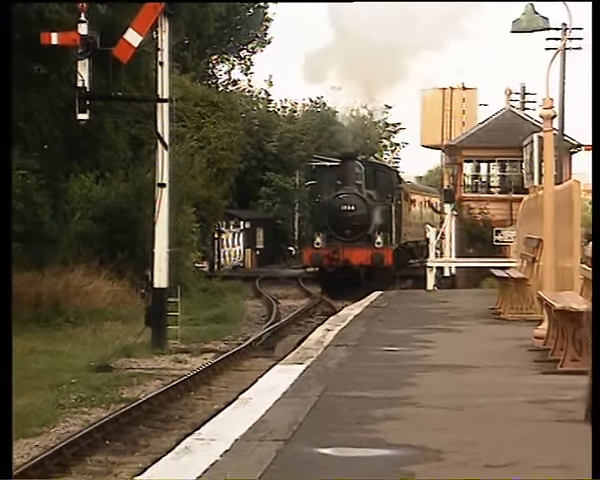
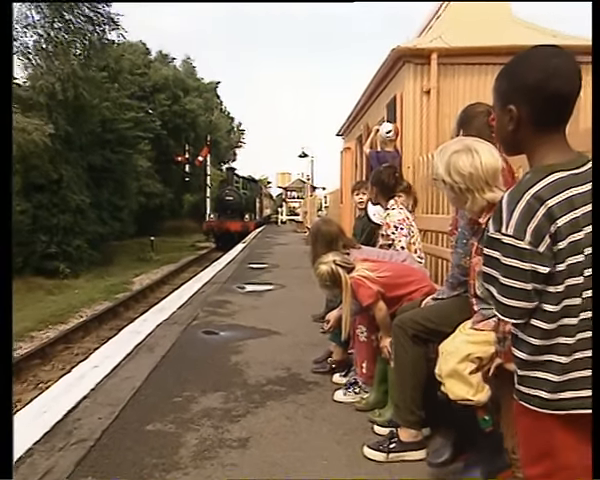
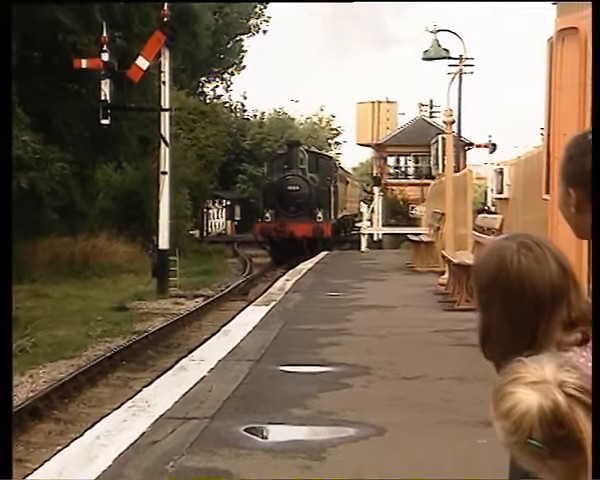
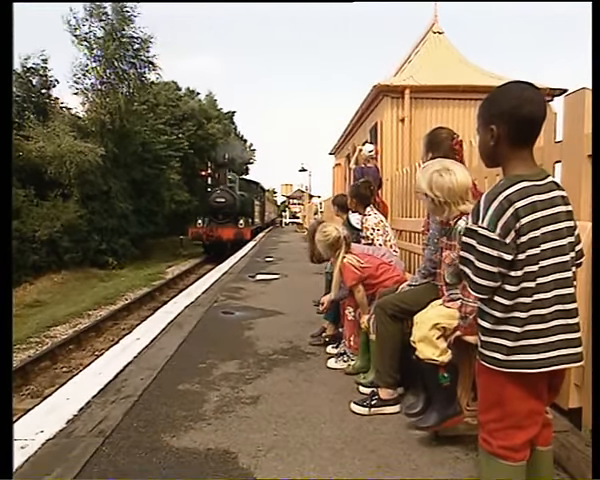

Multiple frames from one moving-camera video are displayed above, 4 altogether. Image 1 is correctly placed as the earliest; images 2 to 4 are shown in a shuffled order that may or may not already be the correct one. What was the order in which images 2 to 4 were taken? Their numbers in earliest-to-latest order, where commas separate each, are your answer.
3, 2, 4
